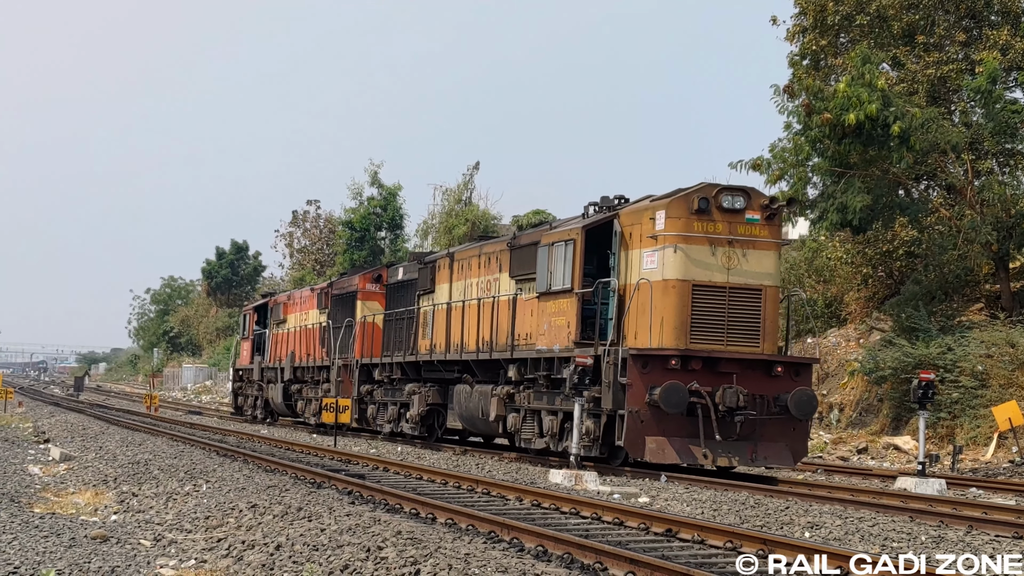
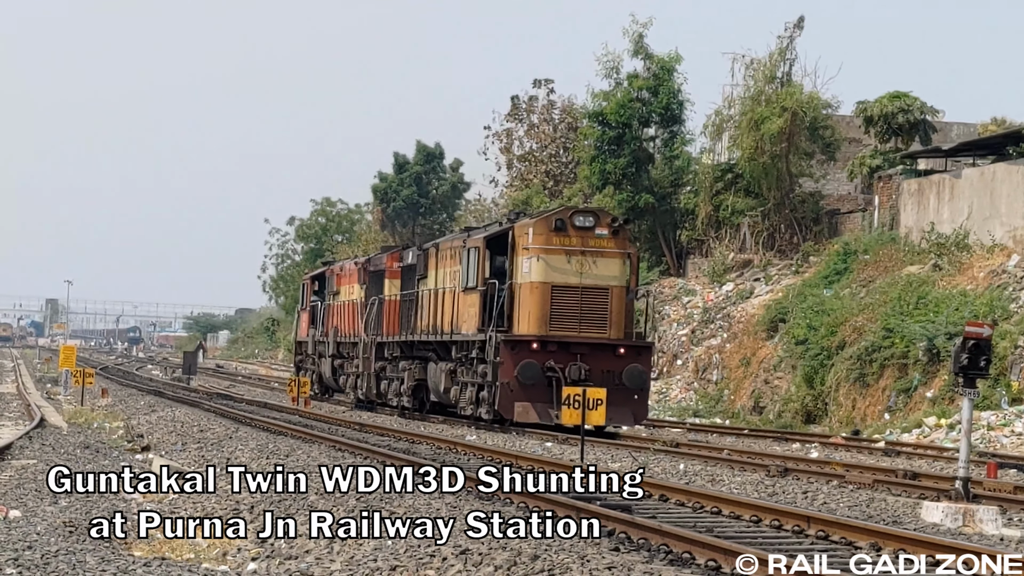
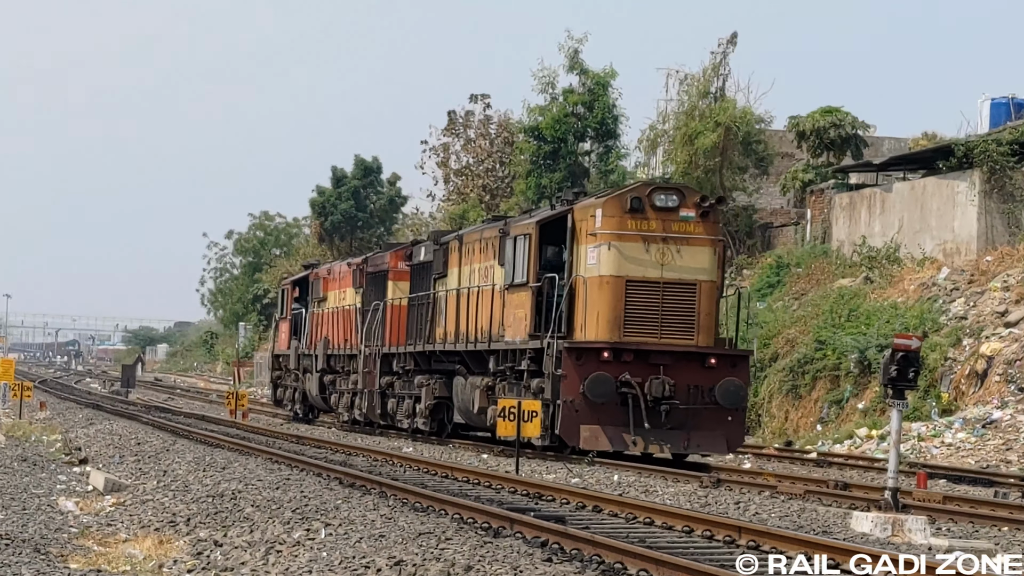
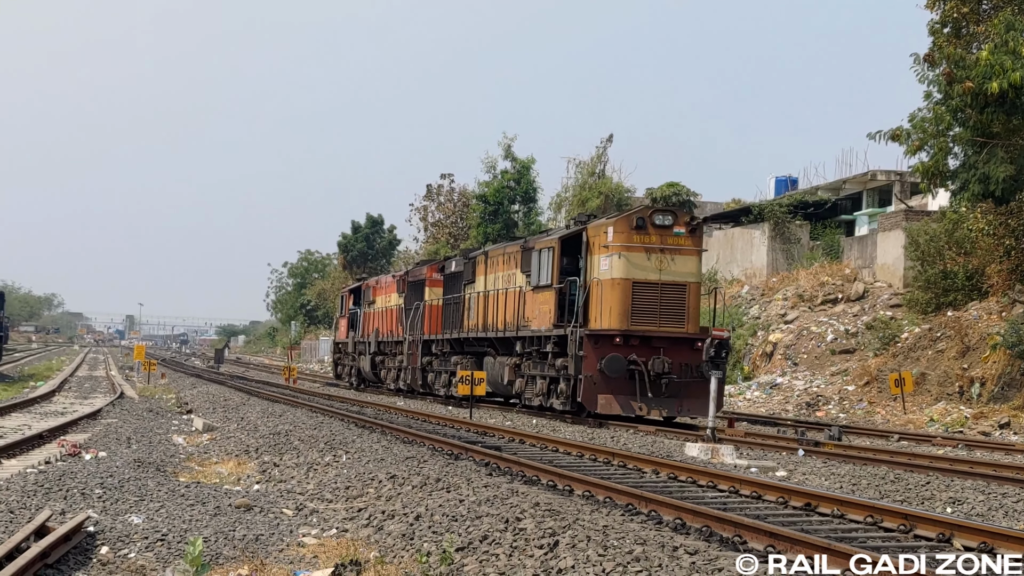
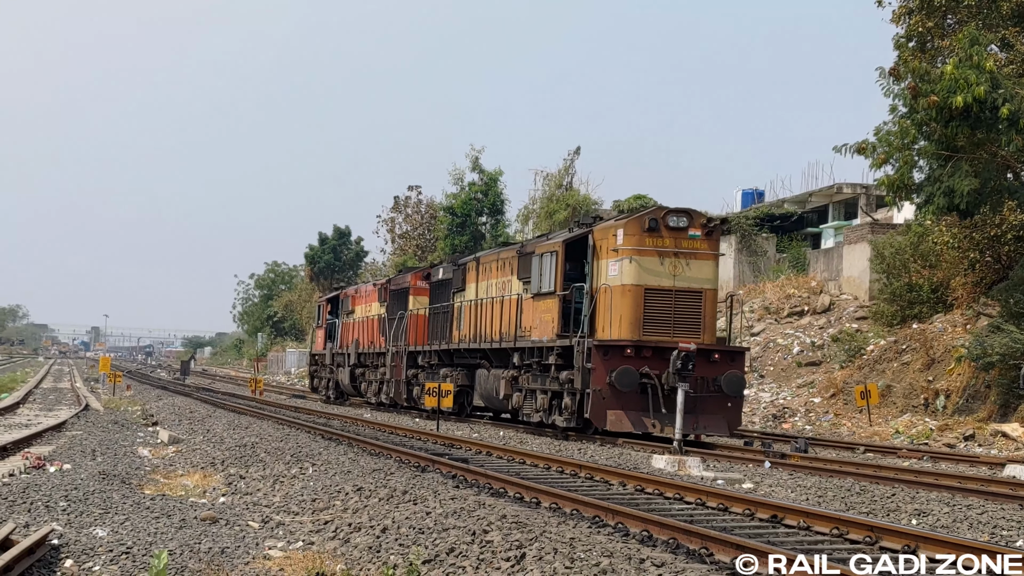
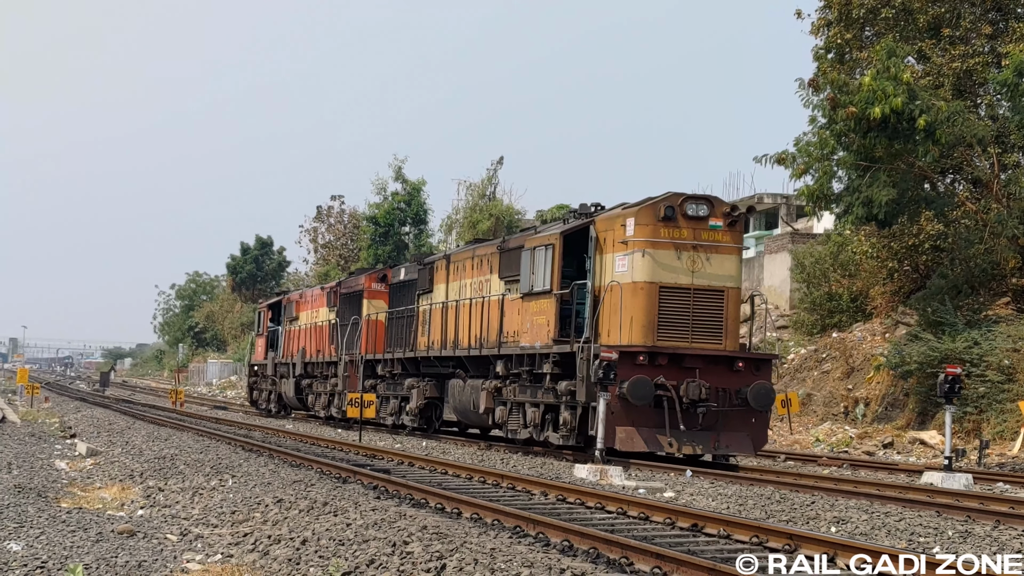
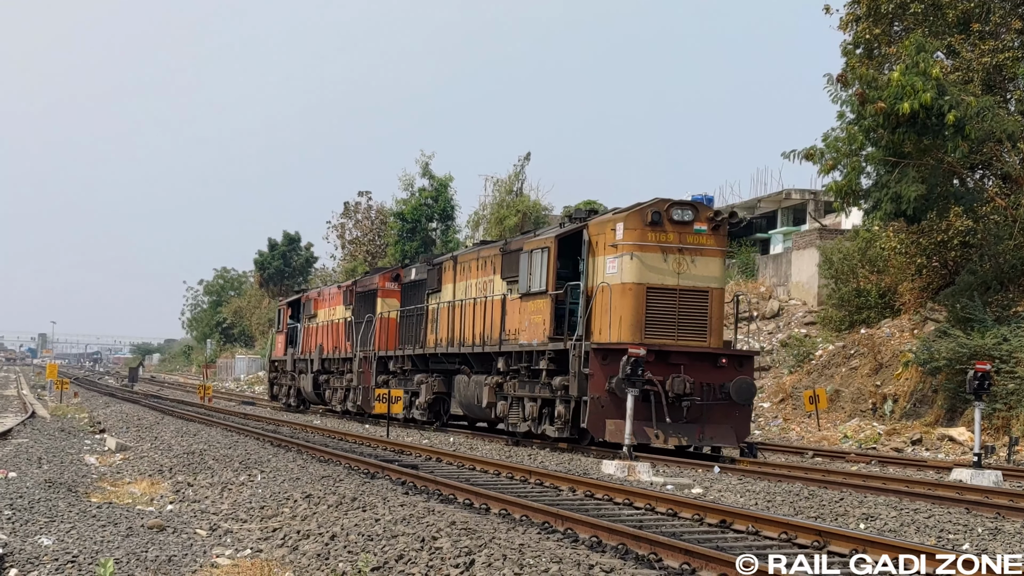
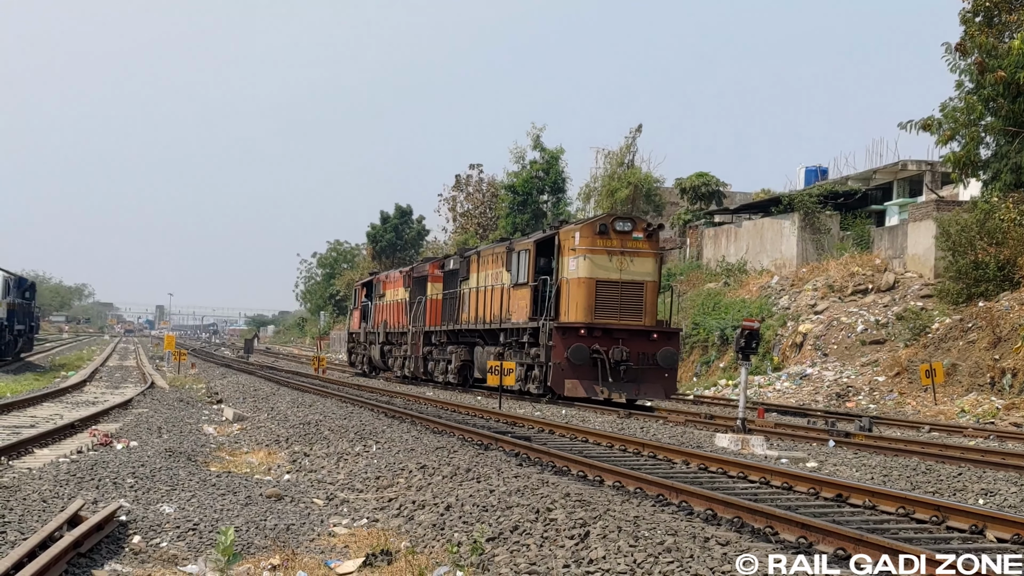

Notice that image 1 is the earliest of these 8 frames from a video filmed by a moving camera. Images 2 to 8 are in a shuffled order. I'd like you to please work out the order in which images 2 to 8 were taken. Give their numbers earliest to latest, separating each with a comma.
6, 7, 5, 4, 8, 3, 2
